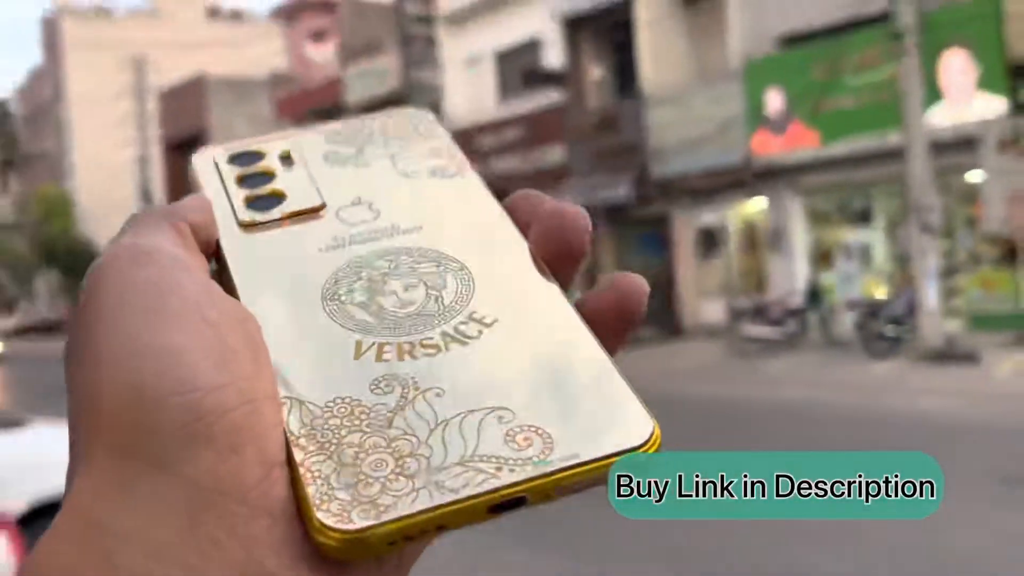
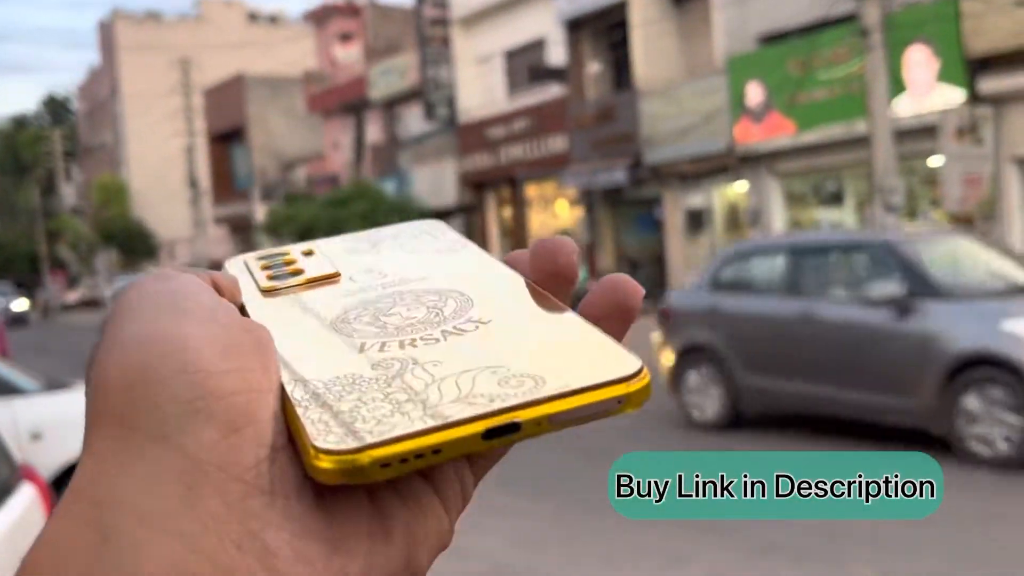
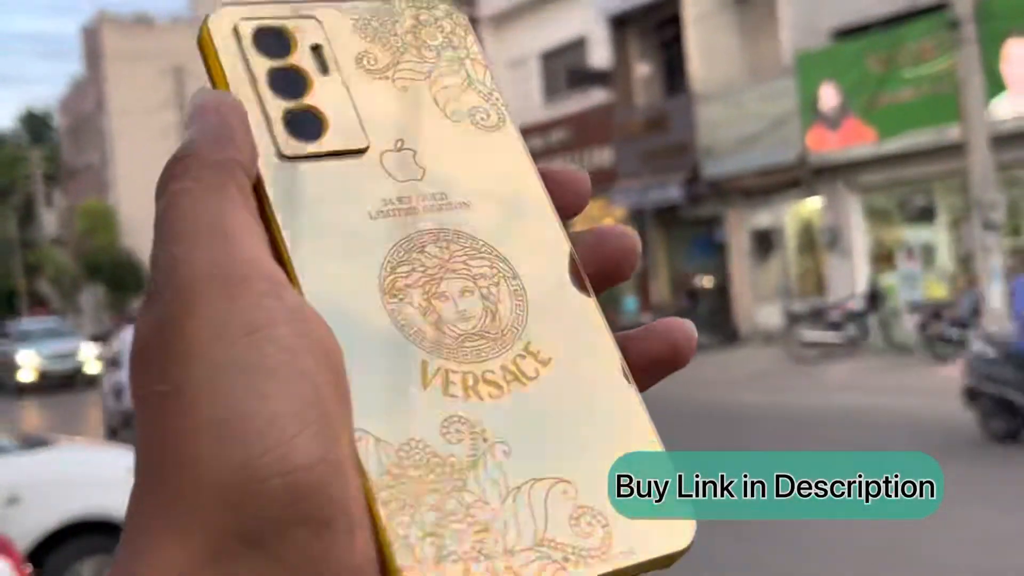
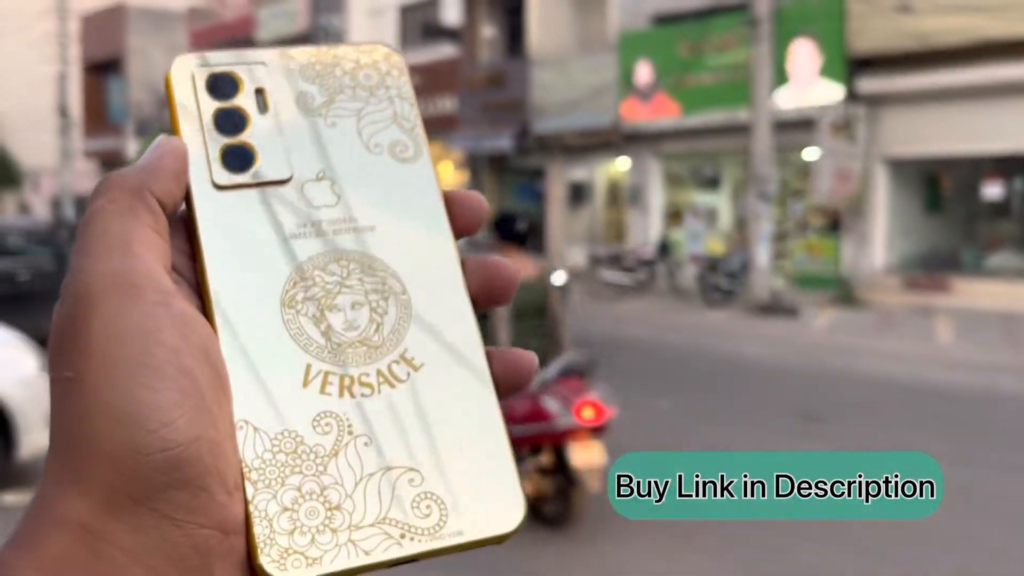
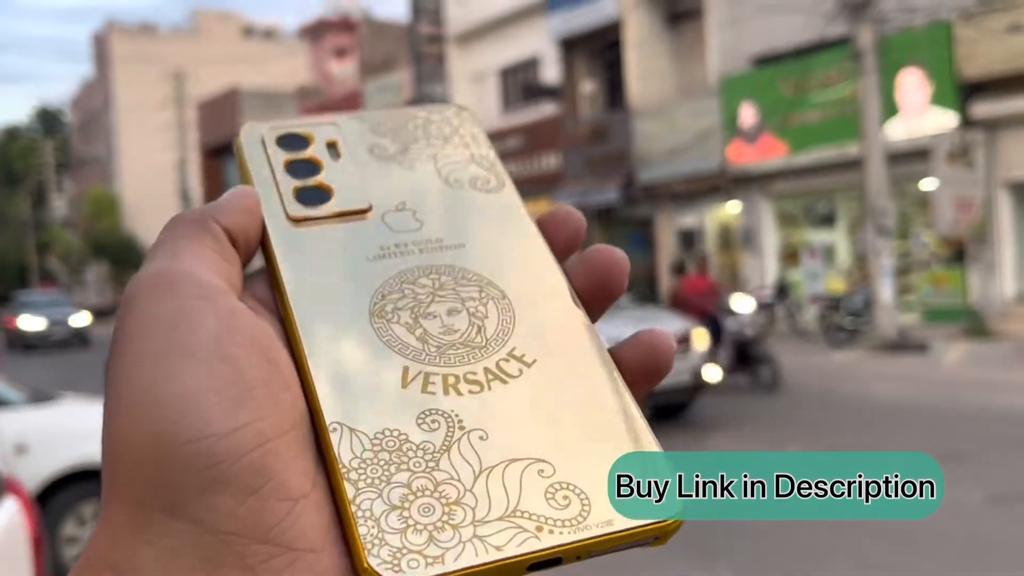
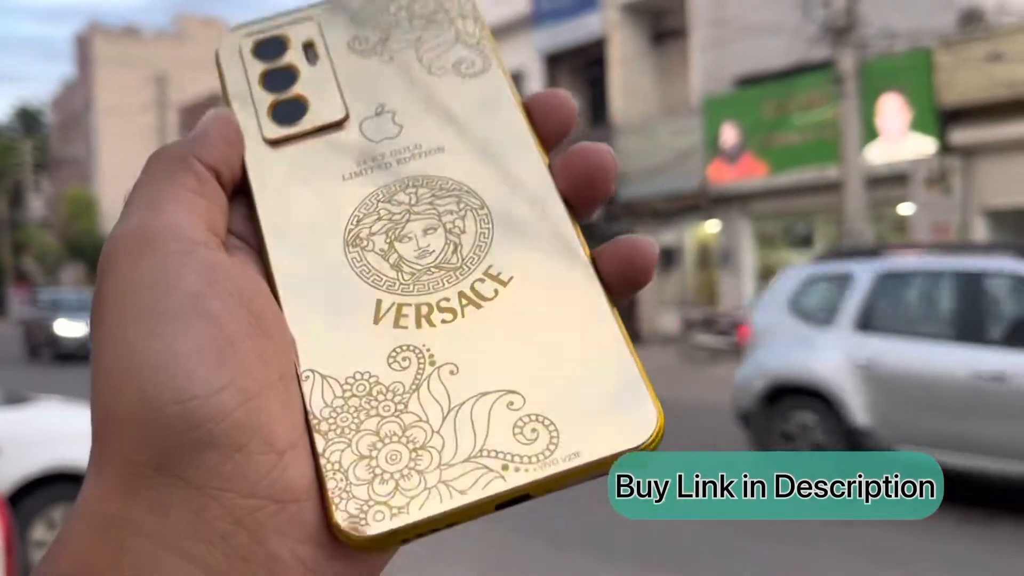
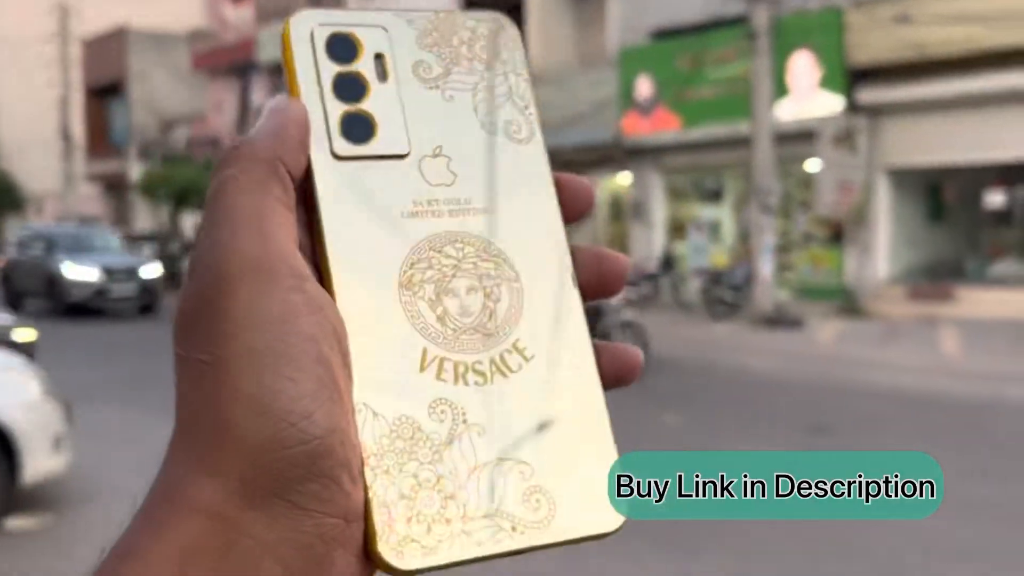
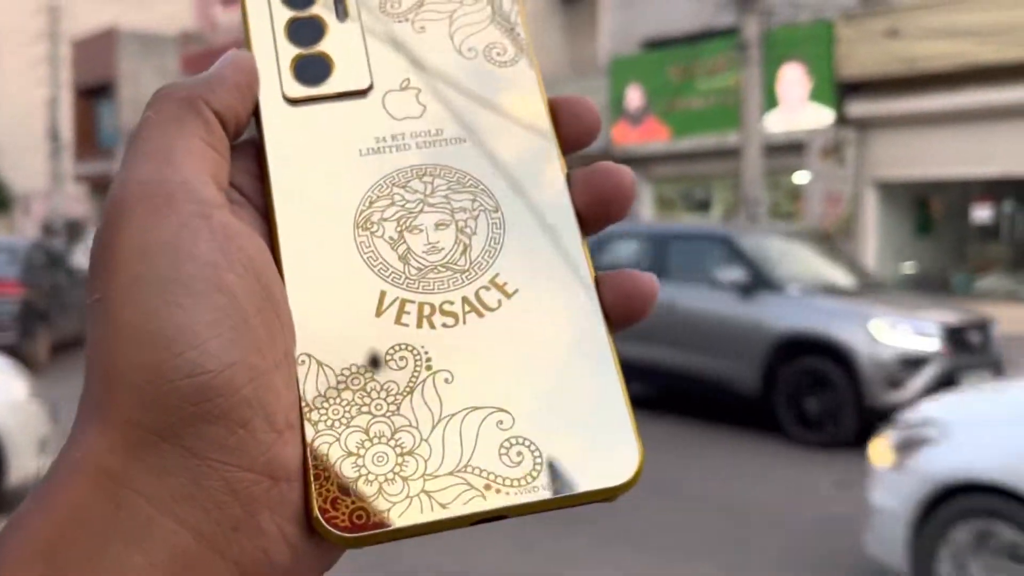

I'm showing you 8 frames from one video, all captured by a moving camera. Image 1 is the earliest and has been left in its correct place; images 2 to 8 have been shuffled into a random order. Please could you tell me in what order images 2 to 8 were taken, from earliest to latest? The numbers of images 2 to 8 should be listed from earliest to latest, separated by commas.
3, 2, 5, 6, 7, 4, 8
